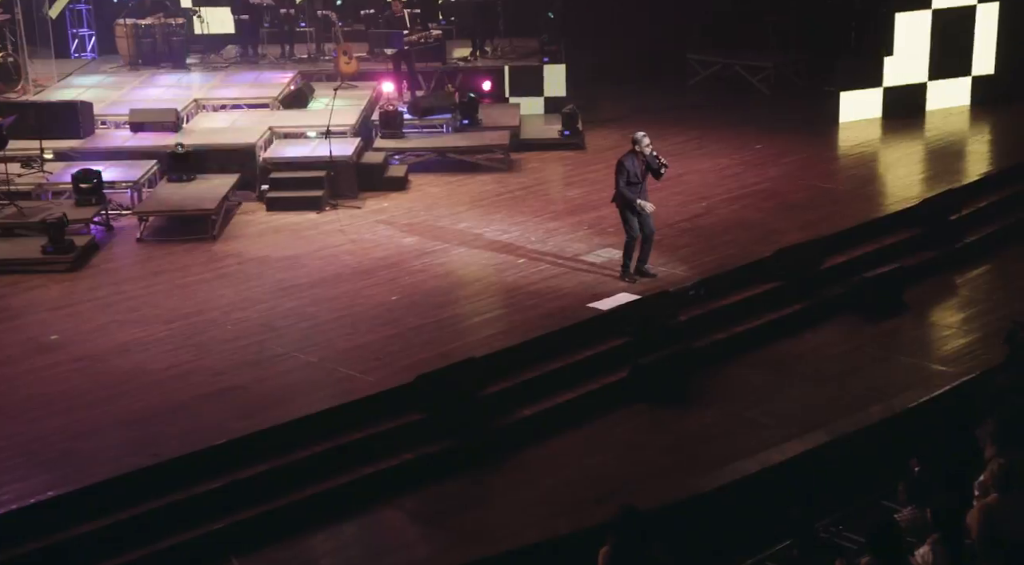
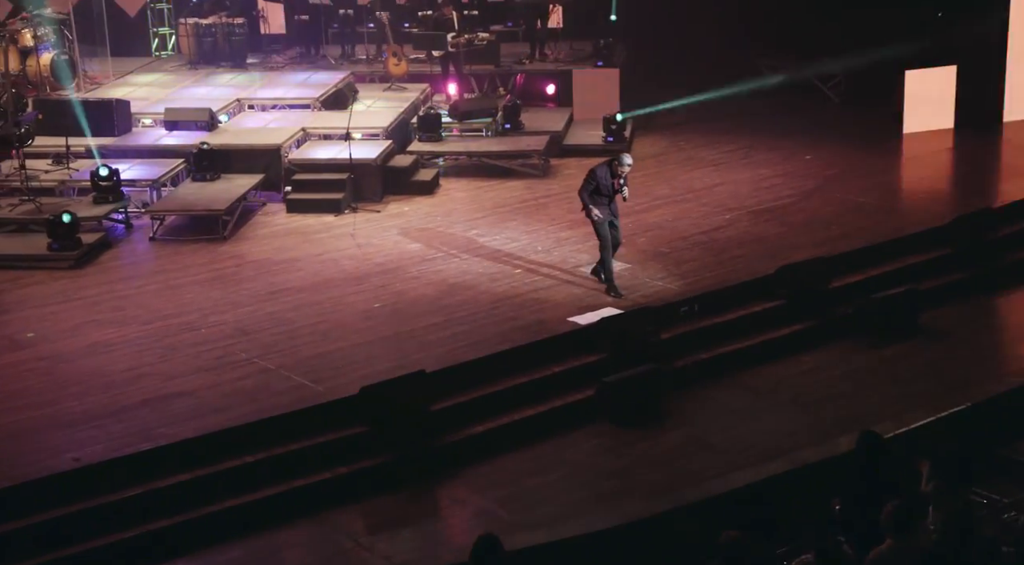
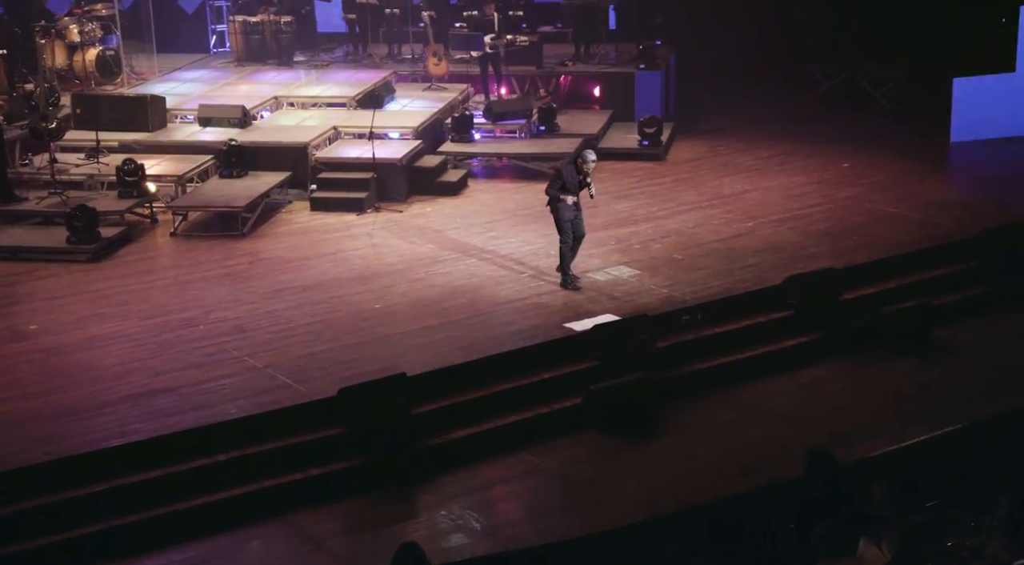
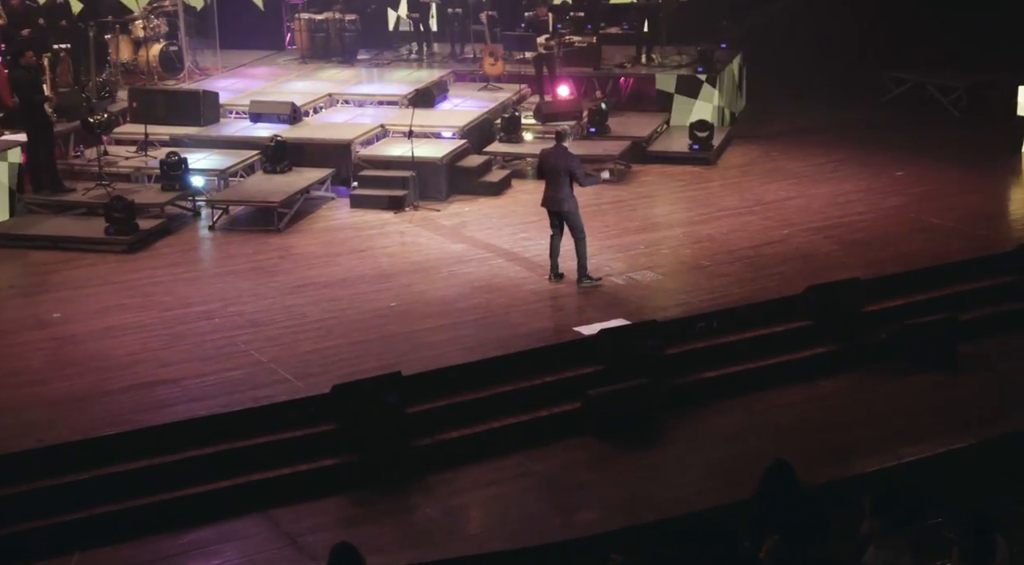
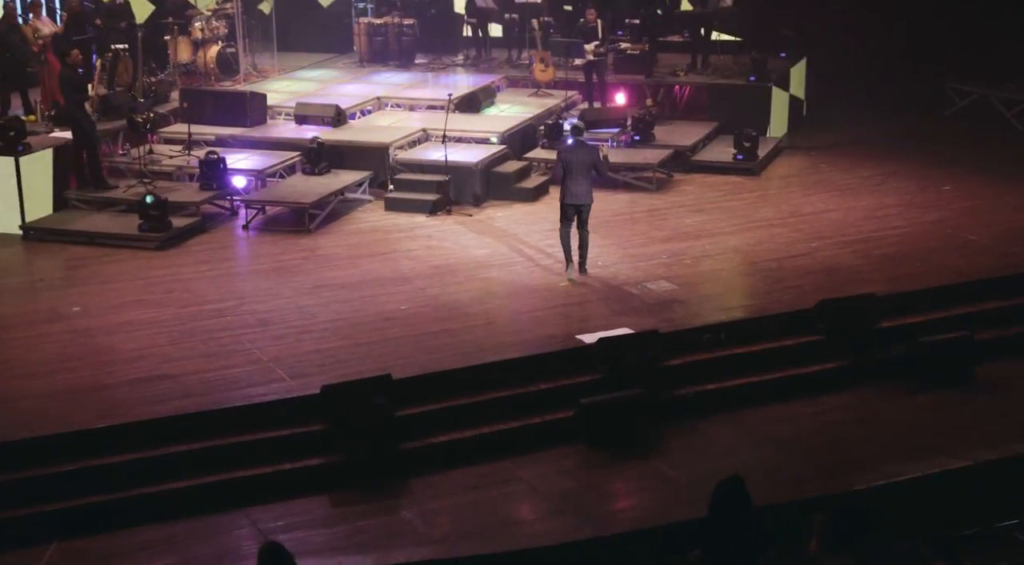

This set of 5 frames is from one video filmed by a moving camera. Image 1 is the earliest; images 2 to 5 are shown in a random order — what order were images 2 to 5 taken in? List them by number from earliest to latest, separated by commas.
2, 3, 4, 5
